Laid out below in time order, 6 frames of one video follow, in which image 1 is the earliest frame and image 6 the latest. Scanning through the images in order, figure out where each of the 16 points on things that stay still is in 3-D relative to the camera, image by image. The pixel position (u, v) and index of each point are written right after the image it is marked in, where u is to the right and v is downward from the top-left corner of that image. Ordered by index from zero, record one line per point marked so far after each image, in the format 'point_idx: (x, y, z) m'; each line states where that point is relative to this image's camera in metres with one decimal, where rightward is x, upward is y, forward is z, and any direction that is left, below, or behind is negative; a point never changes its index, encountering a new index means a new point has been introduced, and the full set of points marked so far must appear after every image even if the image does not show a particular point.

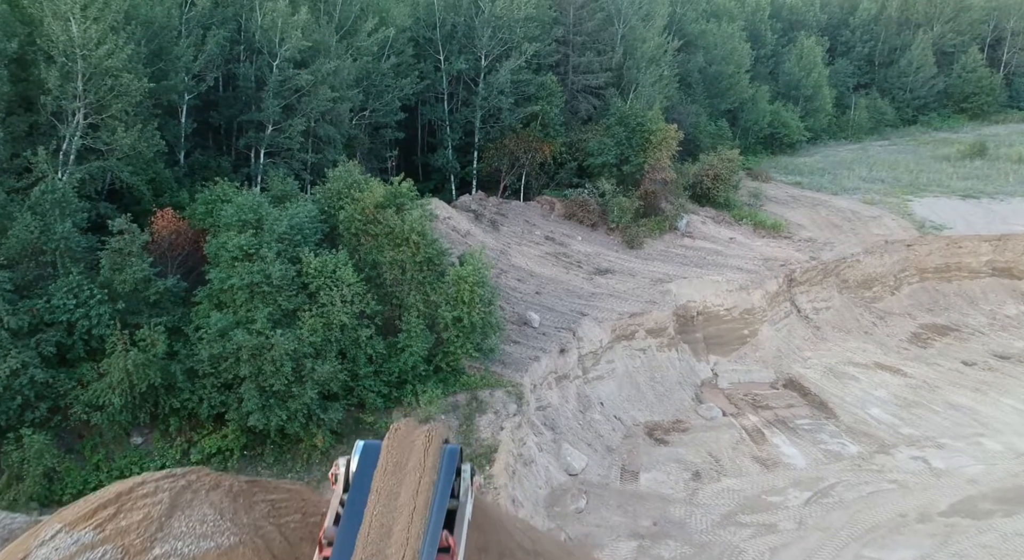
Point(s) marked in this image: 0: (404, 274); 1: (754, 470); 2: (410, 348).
0: (-2.5, +0.1, +16.6) m
1: (+5.8, -4.6, +16.9) m
2: (-2.3, -1.5, +15.8) m
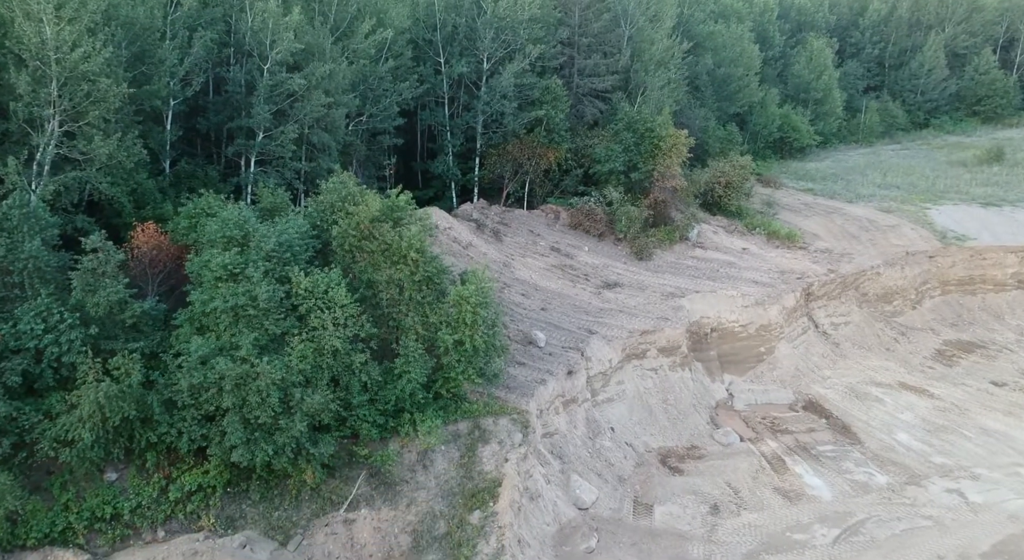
0: (-2.4, -0.3, +15.5) m
1: (+6.0, -5.0, +15.8) m
2: (-2.2, -2.0, +14.7) m
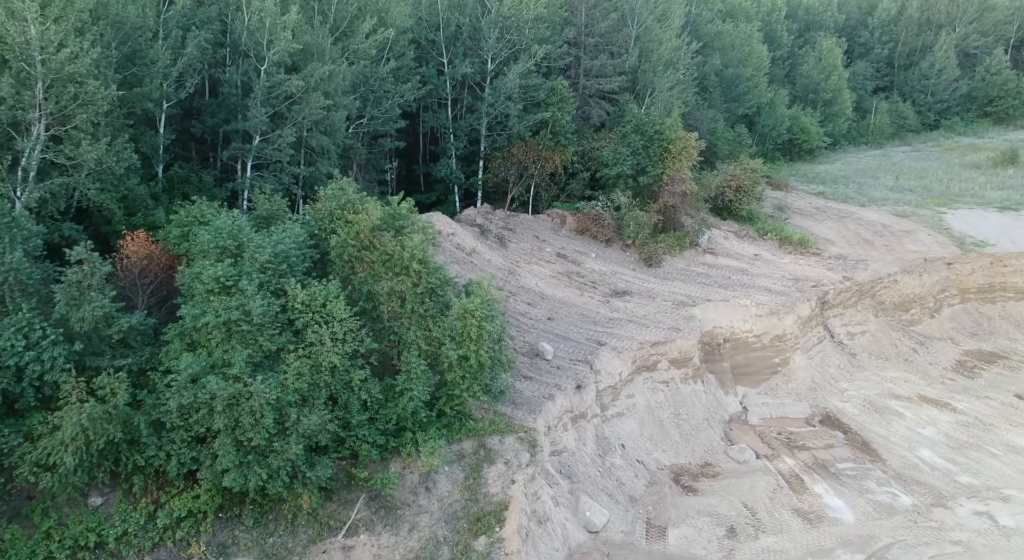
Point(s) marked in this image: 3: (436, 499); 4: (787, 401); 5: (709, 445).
0: (-2.3, -0.6, +14.8) m
1: (+6.1, -5.3, +15.0) m
2: (-2.0, -2.2, +14.0) m
3: (-1.5, -4.3, +13.7) m
4: (+7.7, -3.4, +19.6) m
5: (+5.0, -4.2, +17.9) m
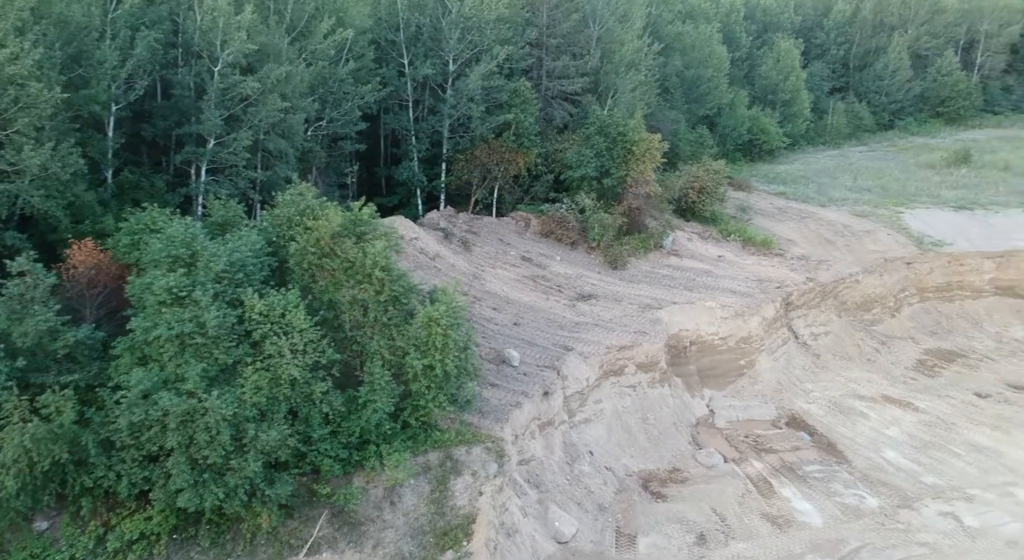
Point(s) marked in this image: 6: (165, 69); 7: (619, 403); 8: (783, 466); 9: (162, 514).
0: (-3.0, -0.7, +14.3) m
1: (+5.4, -5.4, +15.0) m
2: (-2.7, -2.4, +13.6) m
3: (-2.1, -4.4, +13.3) m
4: (+6.7, -3.4, +19.7) m
5: (+4.2, -4.3, +17.9) m
6: (-9.7, +5.9, +19.6) m
7: (+2.8, -3.2, +18.1) m
8: (+6.6, -4.5, +17.2) m
9: (-6.2, -4.1, +12.4) m
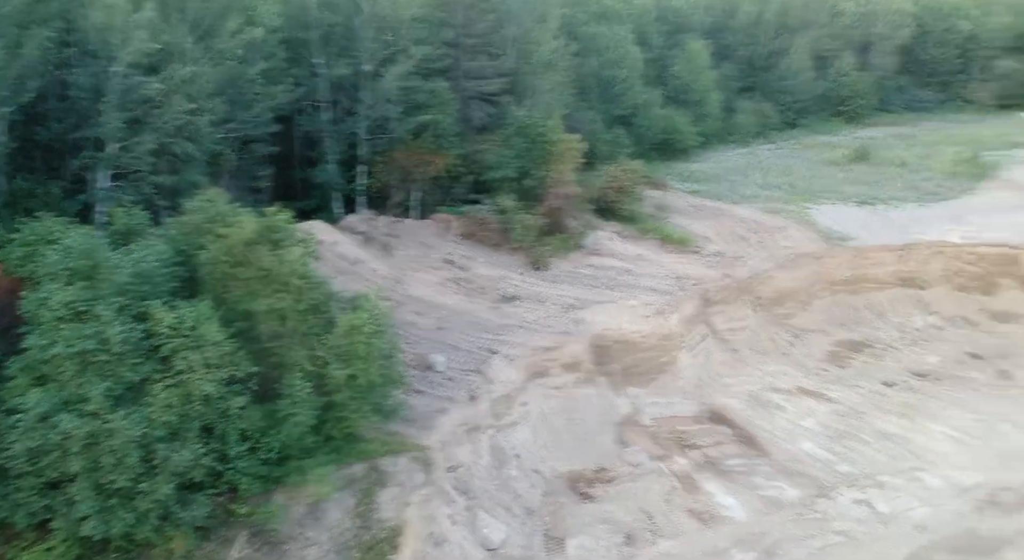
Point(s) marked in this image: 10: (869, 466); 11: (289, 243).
0: (-4.5, -0.9, +13.8) m
1: (+3.9, -5.3, +15.4) m
2: (-4.1, -2.6, +13.1) m
3: (-3.4, -4.6, +12.9) m
4: (+4.7, -3.4, +20.1) m
5: (+2.3, -4.3, +18.1) m
6: (-11.9, +5.5, +18.3) m
7: (+0.9, -3.2, +18.1) m
8: (+4.8, -4.5, +17.7) m
9: (-7.4, -4.4, +11.5) m
10: (+8.7, -4.5, +17.5) m
11: (-4.7, +0.8, +14.6) m
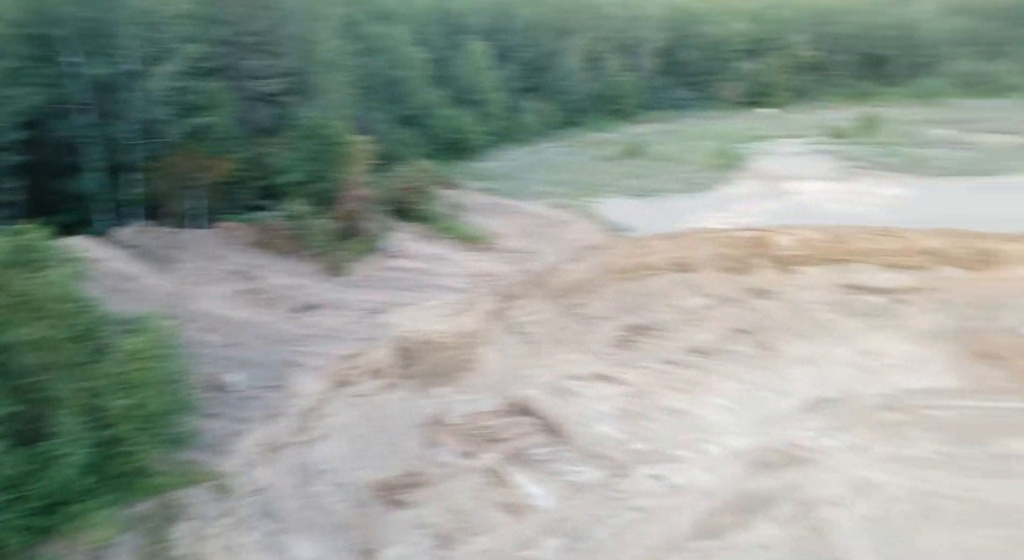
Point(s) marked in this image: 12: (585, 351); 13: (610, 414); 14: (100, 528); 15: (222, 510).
0: (-8.1, -1.4, +11.7) m
1: (-0.2, -5.3, +15.6) m
2: (-7.4, -3.0, +11.1) m
3: (-6.6, -5.0, +11.2) m
4: (-0.9, -3.3, +20.3) m
5: (-2.5, -4.4, +17.7) m
6: (-16.9, +4.6, +14.0) m
7: (-4.0, -3.4, +17.4) m
8: (0.0, -4.4, +18.1) m
9: (-10.1, -5.0, +8.8) m
10: (+3.8, -4.2, +19.0) m
11: (-8.7, +0.3, +12.5) m
12: (+2.6, -2.3, +23.7) m
13: (+2.8, -3.7, +20.2) m
14: (-6.9, -4.2, +11.3) m
15: (-5.4, -4.3, +12.8) m
